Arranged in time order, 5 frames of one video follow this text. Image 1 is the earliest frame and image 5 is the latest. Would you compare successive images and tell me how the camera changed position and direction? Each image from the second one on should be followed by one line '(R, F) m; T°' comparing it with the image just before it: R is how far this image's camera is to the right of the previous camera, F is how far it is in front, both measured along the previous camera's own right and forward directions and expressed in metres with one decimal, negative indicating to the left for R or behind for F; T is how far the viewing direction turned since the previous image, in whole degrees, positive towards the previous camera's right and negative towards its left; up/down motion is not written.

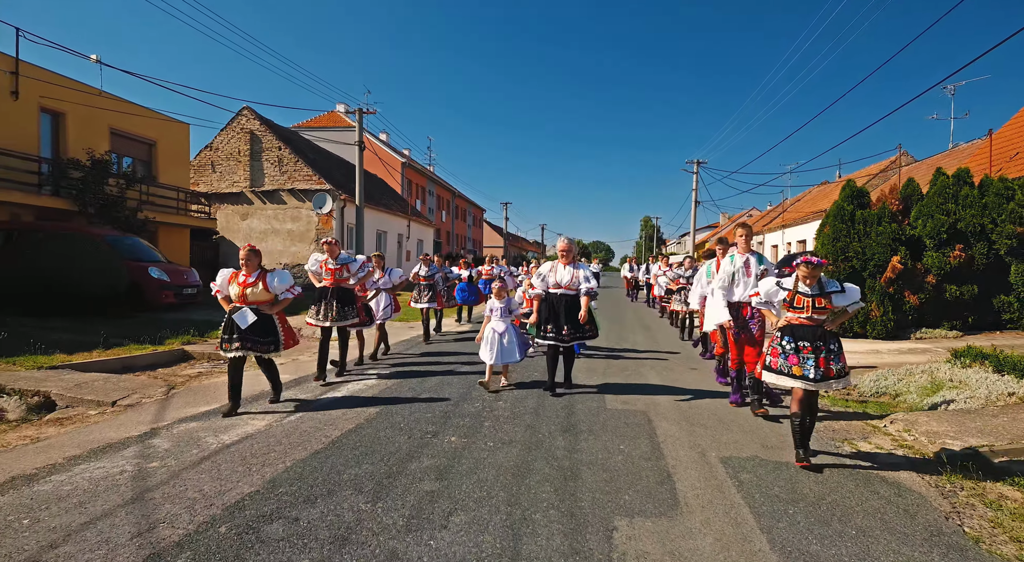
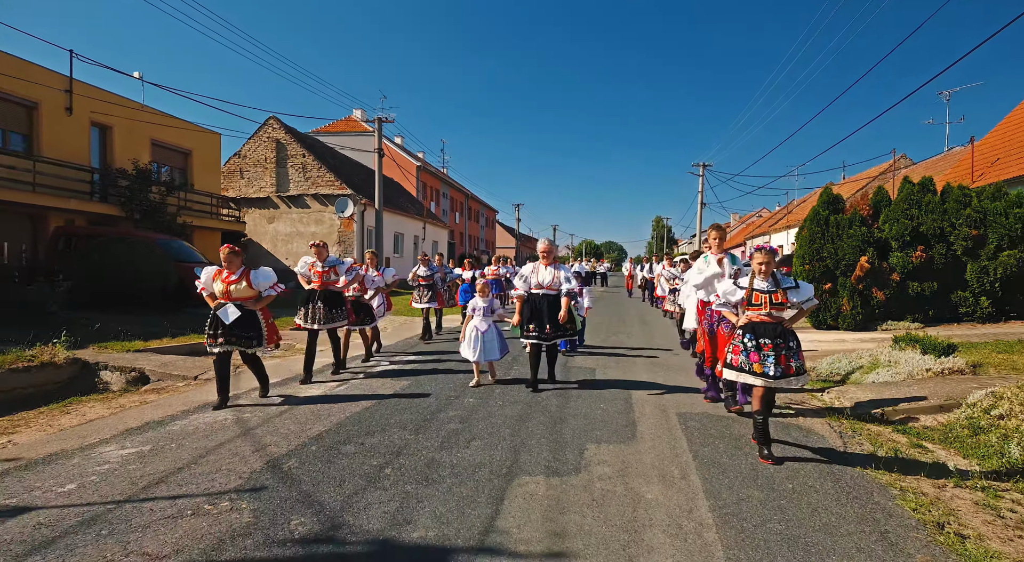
(+0.1, -1.3) m; -1°
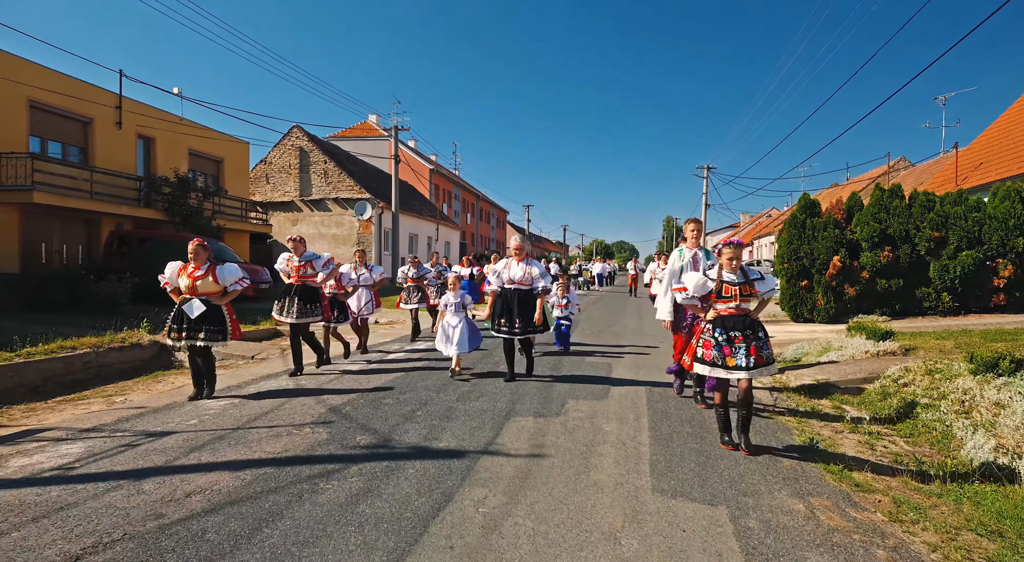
(+0.1, -1.4) m; -1°
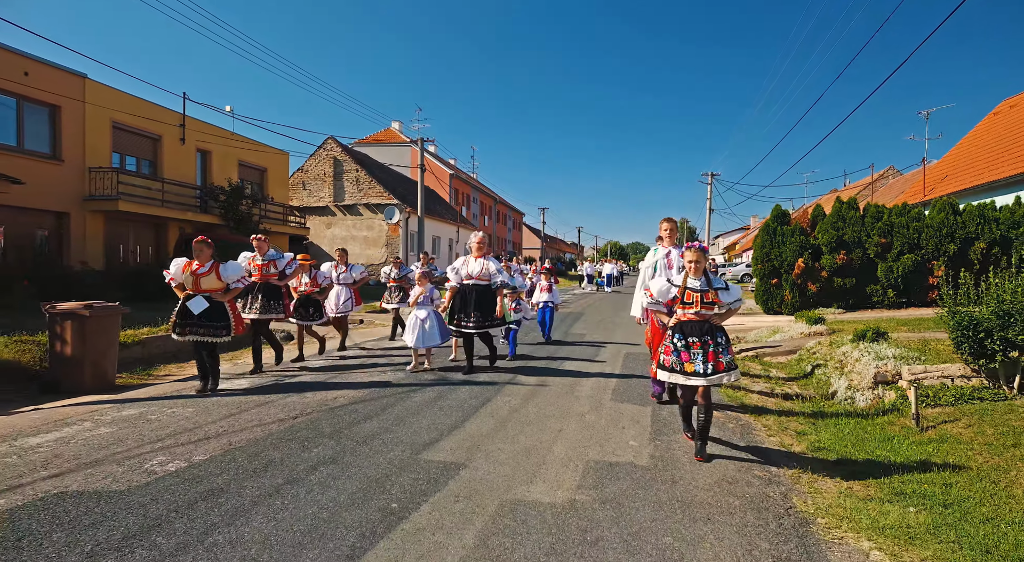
(0.0, -2.4) m; -1°
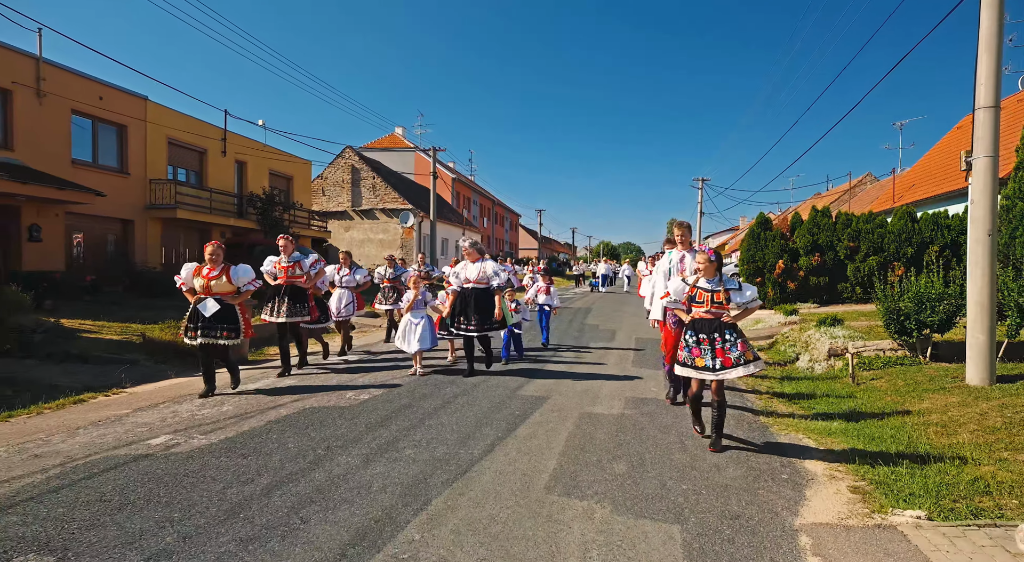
(-0.8, -2.2) m; +1°
